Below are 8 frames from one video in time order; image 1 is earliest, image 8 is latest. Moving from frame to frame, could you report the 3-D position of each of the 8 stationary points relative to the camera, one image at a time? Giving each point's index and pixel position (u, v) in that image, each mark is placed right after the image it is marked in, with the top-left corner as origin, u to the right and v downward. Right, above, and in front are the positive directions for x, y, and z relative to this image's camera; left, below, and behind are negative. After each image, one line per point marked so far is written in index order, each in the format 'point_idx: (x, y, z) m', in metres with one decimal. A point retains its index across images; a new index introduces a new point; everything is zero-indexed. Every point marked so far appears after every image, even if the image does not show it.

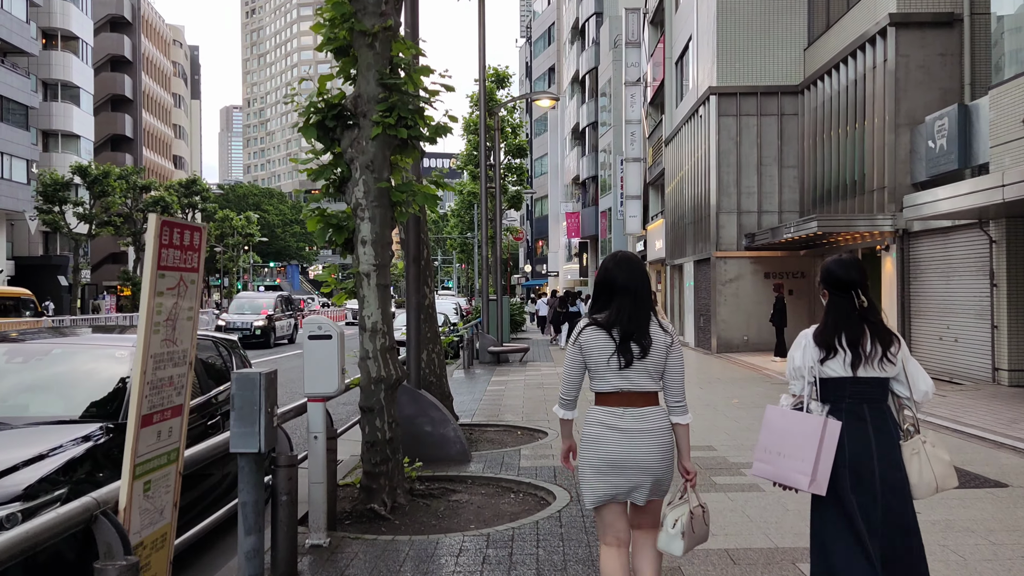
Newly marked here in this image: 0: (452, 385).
0: (-1.1, -1.8, +16.1) m
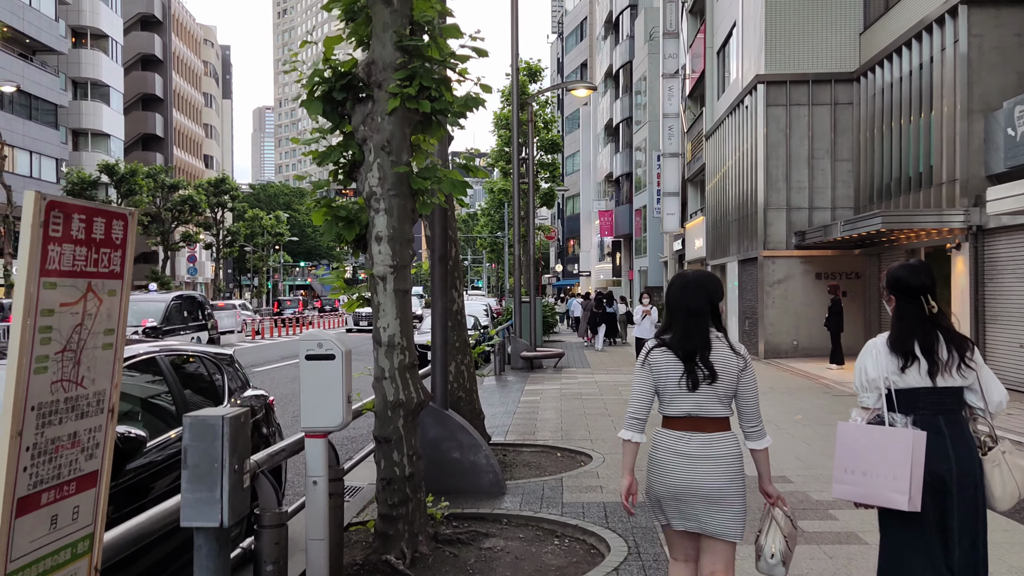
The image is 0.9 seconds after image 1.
0: (-0.5, -1.8, +15.1) m
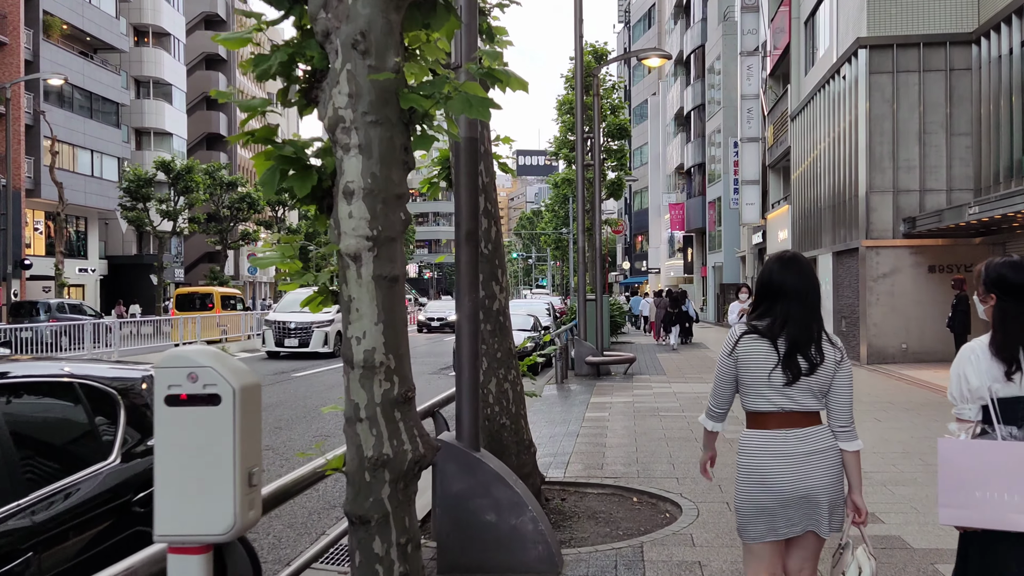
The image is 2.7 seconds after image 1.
0: (+0.5, -1.8, +13.0) m
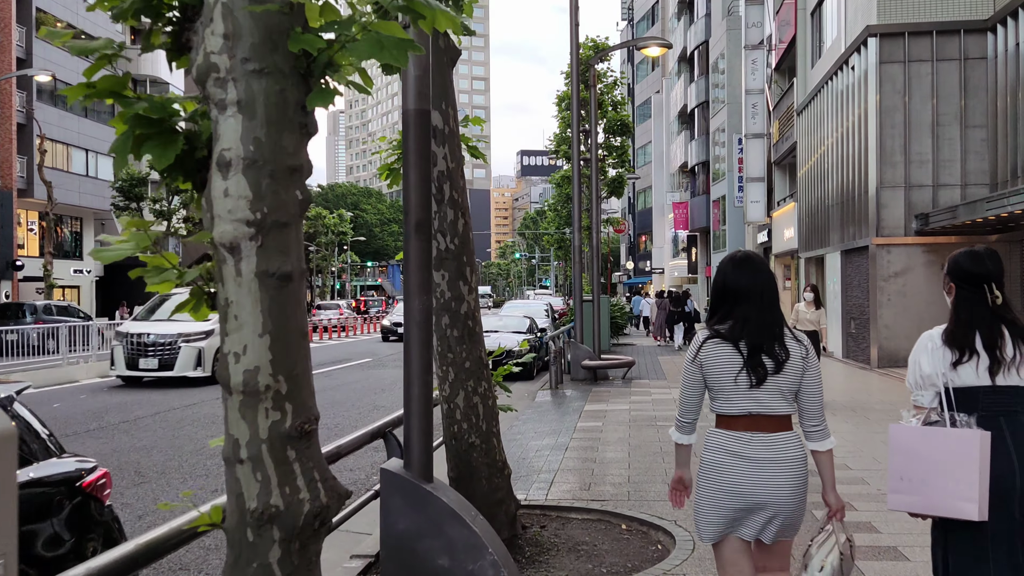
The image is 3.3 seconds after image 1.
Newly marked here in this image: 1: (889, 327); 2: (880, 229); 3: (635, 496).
0: (+0.4, -1.8, +12.3) m
1: (+7.3, -0.8, +16.3) m
2: (+7.2, +1.1, +16.5) m
3: (+1.0, -1.6, +6.5) m
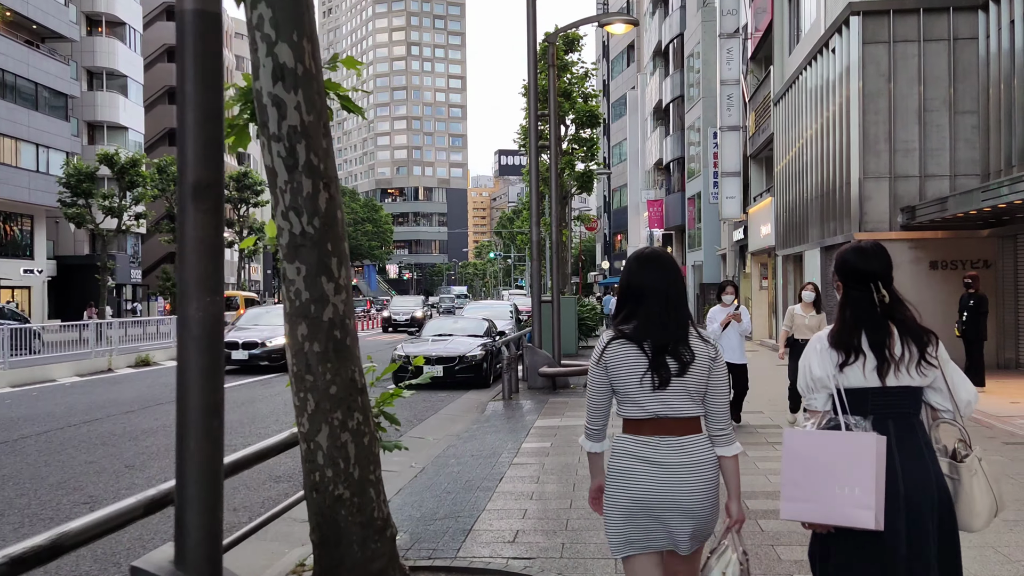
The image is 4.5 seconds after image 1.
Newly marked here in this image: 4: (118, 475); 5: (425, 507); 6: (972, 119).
0: (-0.4, -1.8, +10.9) m
1: (+6.4, -0.7, +15.1) m
2: (+6.3, +1.2, +15.2) m
3: (+0.4, -1.6, +5.1) m
4: (-3.7, -1.7, +7.8) m
5: (-0.7, -1.7, +6.5) m
6: (+8.1, +3.0, +14.9) m
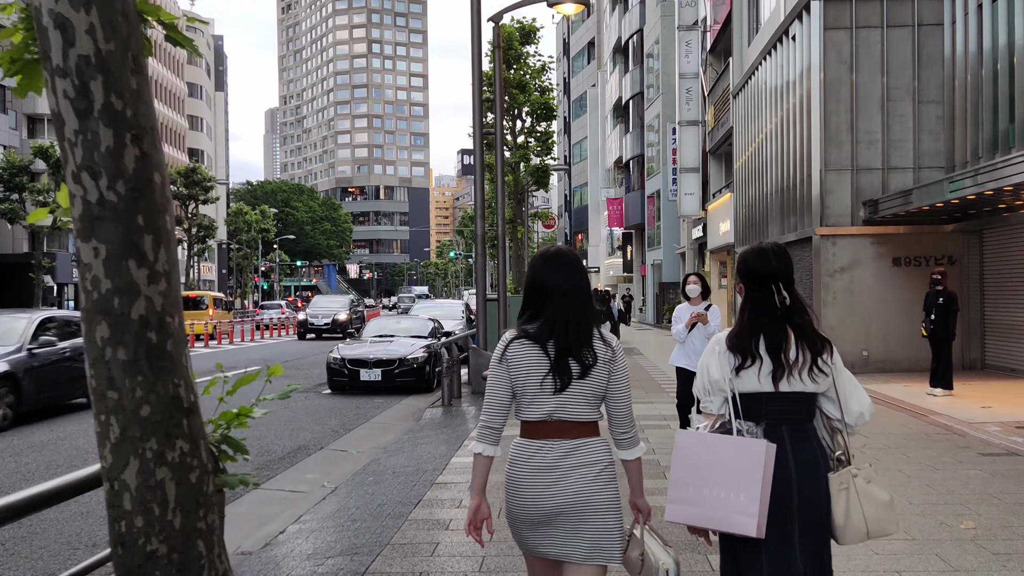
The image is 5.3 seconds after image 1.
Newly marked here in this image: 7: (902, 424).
0: (-1.1, -1.7, +9.9) m
1: (+5.5, -0.7, +14.4) m
2: (+5.4, +1.2, +14.5) m
3: (-0.1, -1.6, +4.2) m
4: (-4.3, -1.7, +6.7) m
5: (-1.2, -1.6, +5.5) m
6: (+7.2, +3.0, +14.2) m
7: (+4.2, -1.5, +9.1) m
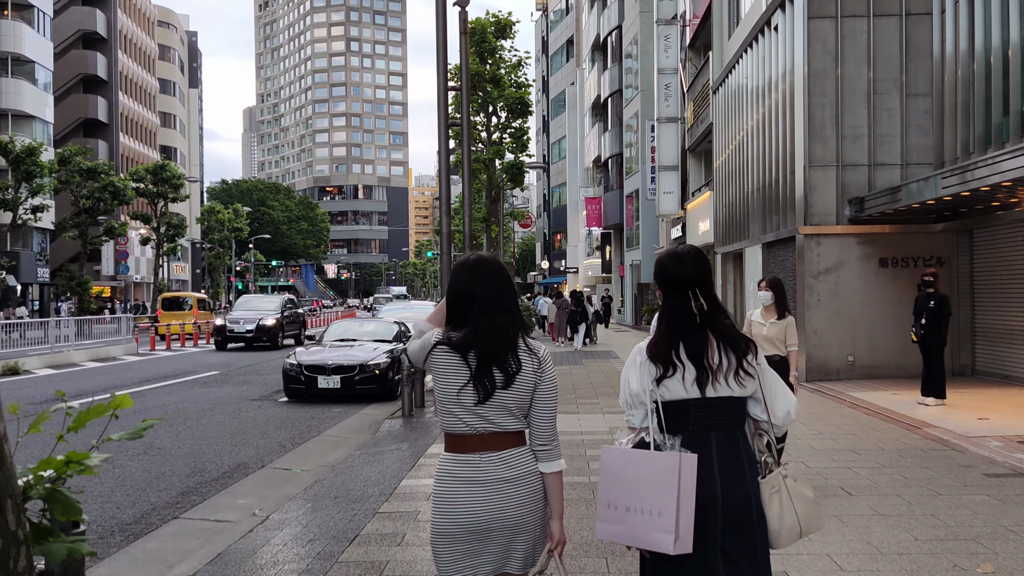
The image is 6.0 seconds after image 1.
0: (-1.5, -1.8, +9.1) m
1: (+5.0, -0.7, +13.7) m
2: (+4.9, +1.2, +13.9) m
3: (-0.4, -1.6, +3.4) m
4: (-4.6, -1.7, +5.8) m
5: (-1.5, -1.6, +4.7) m
6: (+6.7, +3.0, +13.6) m
7: (+3.8, -1.5, +8.4) m
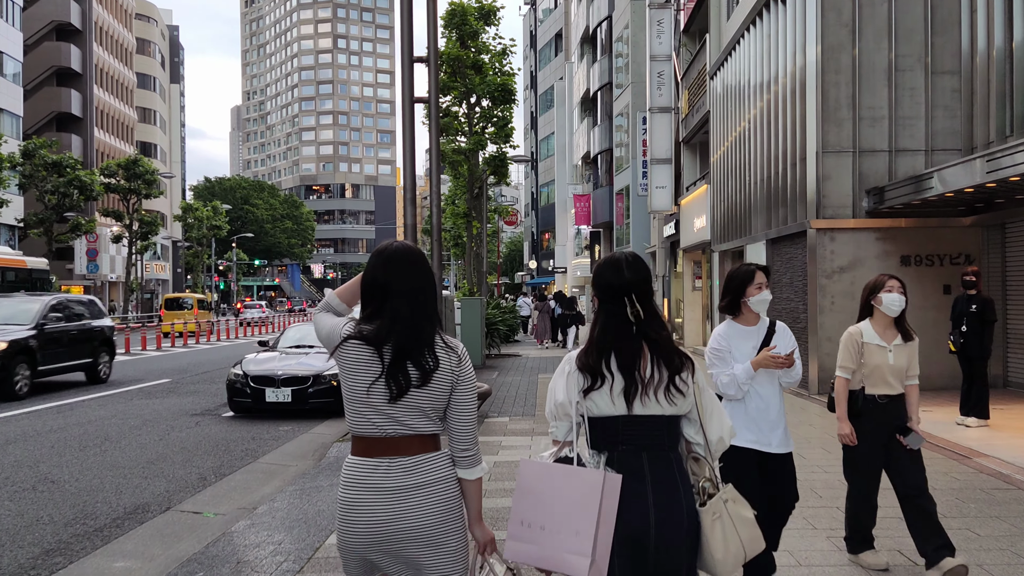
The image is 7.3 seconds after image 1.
0: (-1.8, -1.8, +7.5) m
1: (+4.6, -0.8, +12.2) m
2: (+4.5, +1.2, +12.4) m
3: (-0.6, -1.6, +1.9) m
4: (-4.8, -1.7, +4.2) m
5: (-1.8, -1.6, +3.1) m
6: (+6.3, +3.0, +12.2) m
7: (+3.5, -1.5, +6.9) m
